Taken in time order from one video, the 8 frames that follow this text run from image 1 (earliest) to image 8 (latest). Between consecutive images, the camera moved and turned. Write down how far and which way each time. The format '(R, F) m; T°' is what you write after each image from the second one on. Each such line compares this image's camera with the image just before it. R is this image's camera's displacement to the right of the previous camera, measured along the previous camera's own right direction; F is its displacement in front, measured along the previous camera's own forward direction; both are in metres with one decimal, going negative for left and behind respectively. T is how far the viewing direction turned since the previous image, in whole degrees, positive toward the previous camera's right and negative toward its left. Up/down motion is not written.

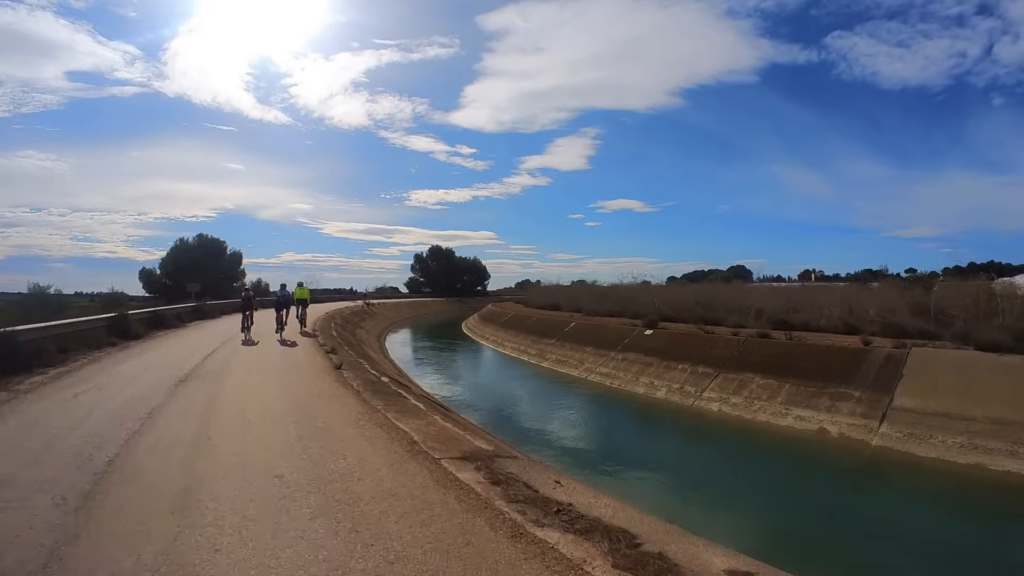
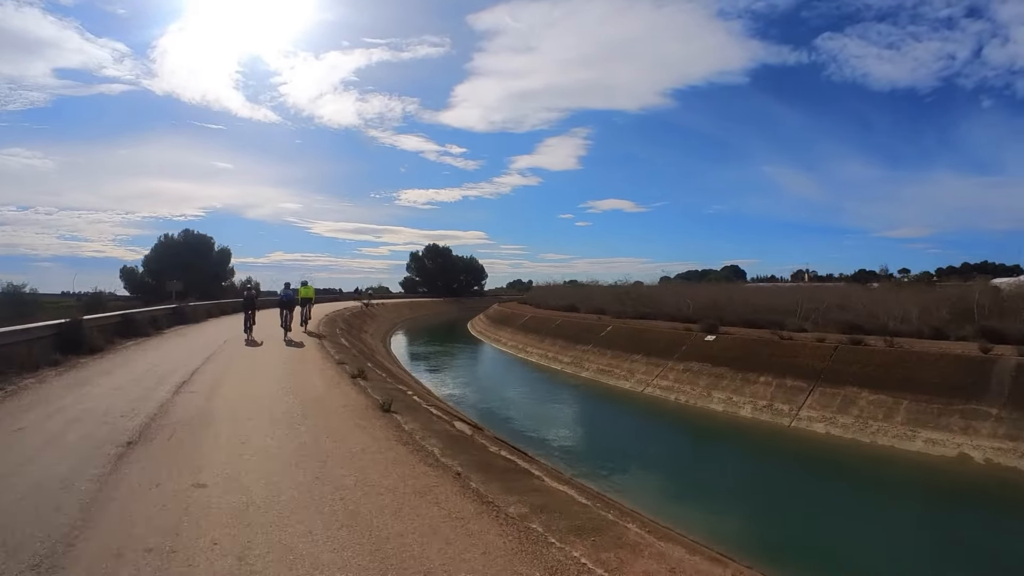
(-0.8, +0.9) m; +1°
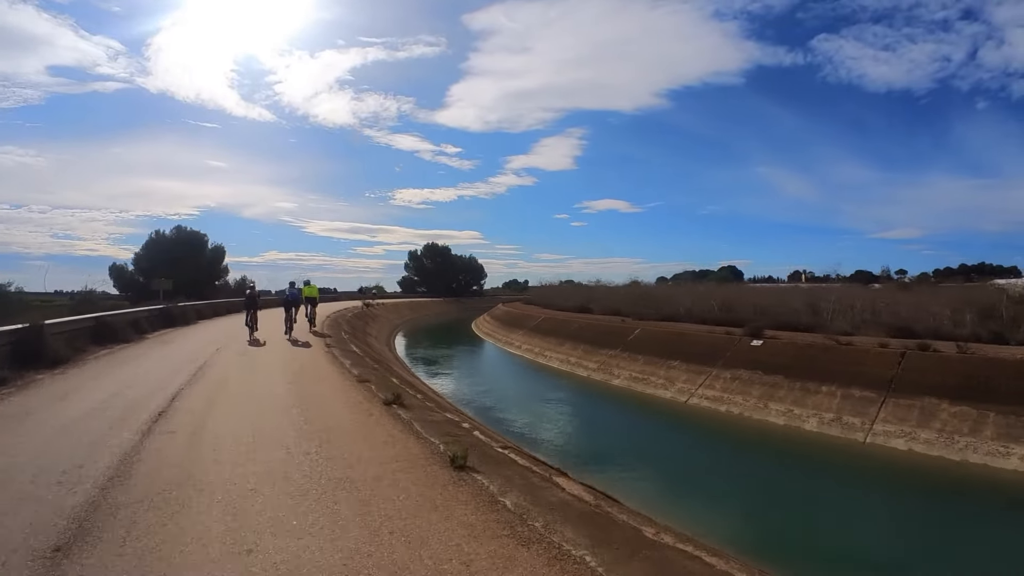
(-0.5, +0.5) m; 0°
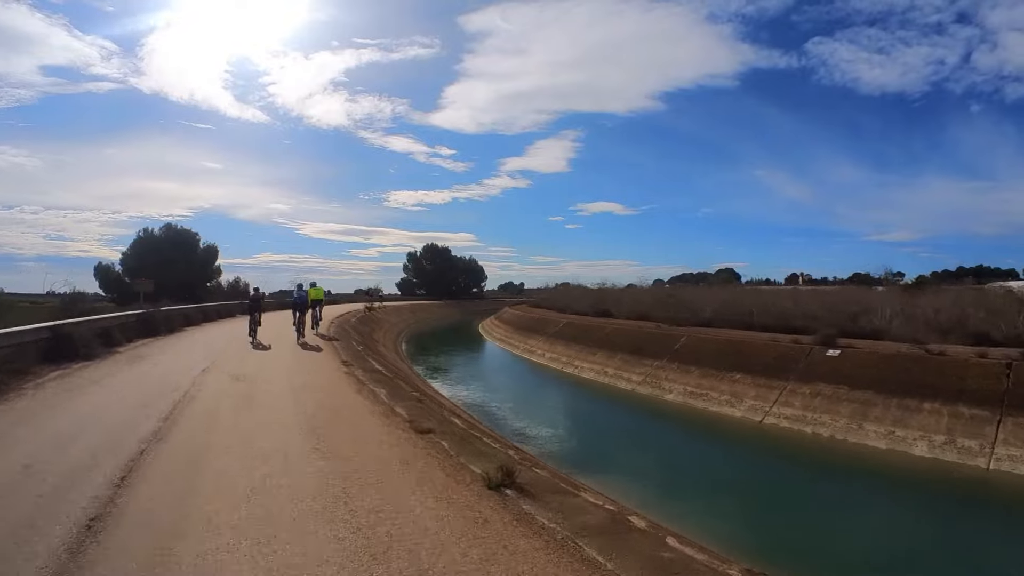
(-0.7, +0.6) m; +1°
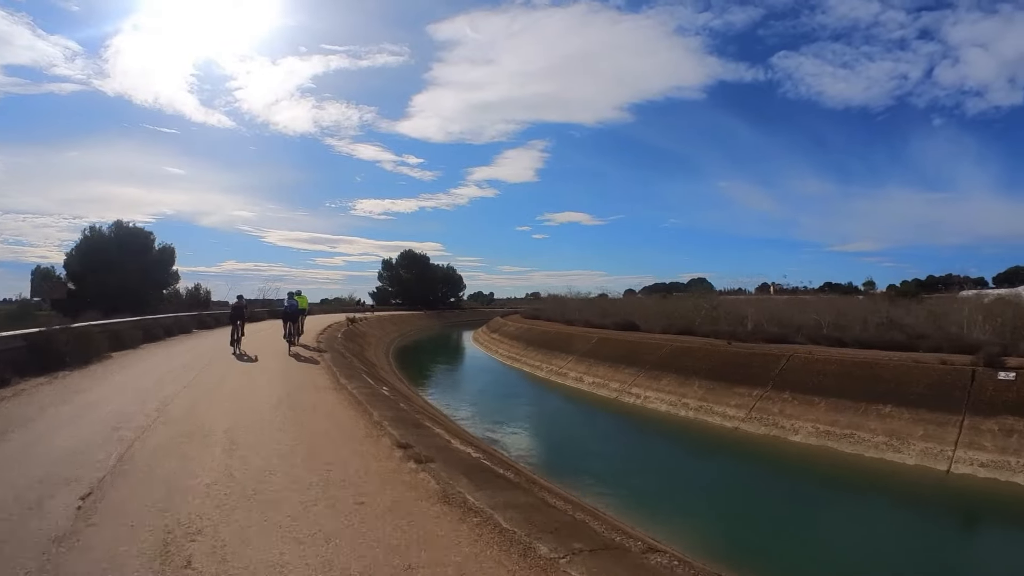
(-1.2, +1.3) m; +3°
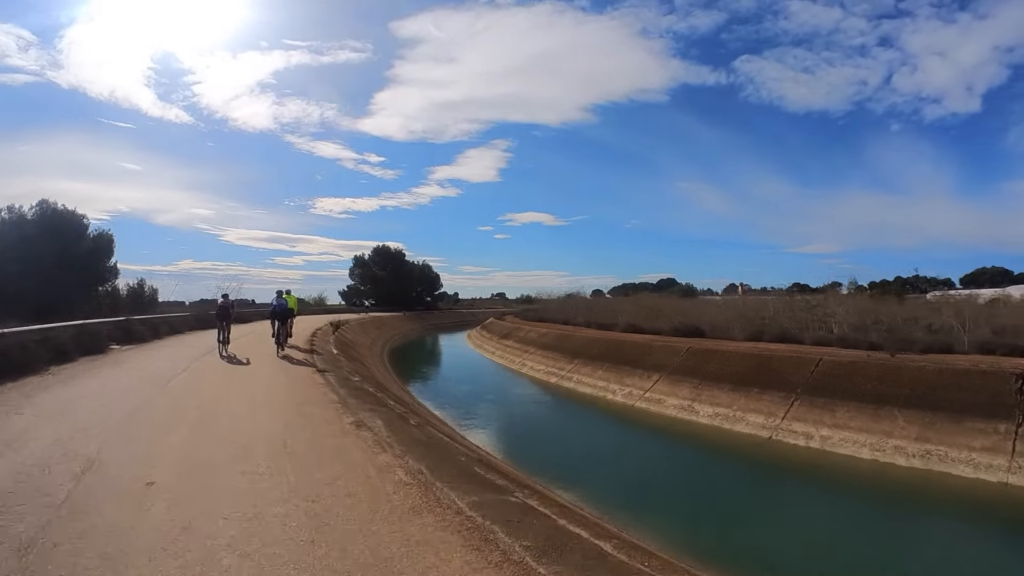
(-2.1, +1.1) m; +3°
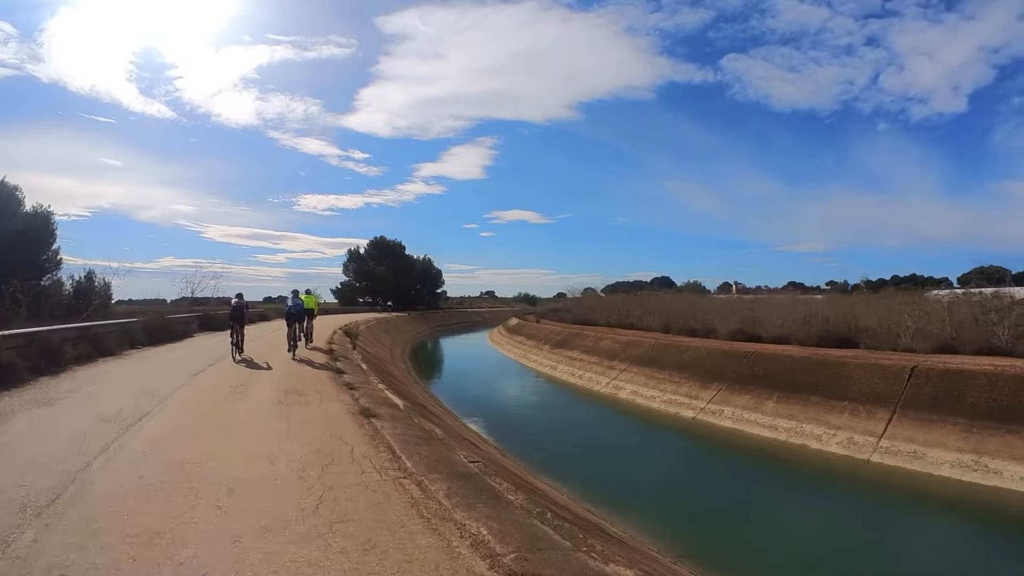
(-2.5, +1.6) m; +1°
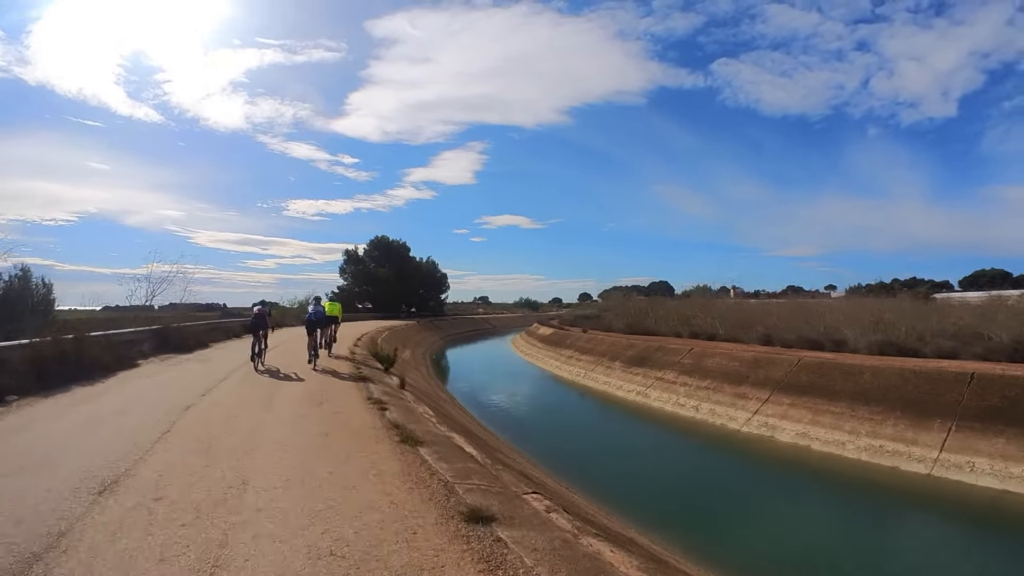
(-2.5, +1.7) m; +1°
